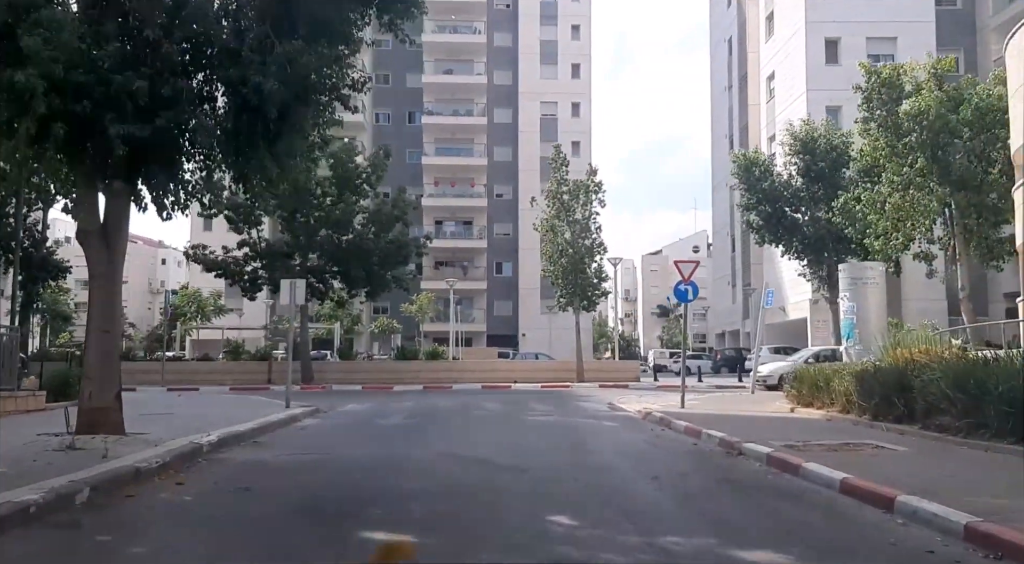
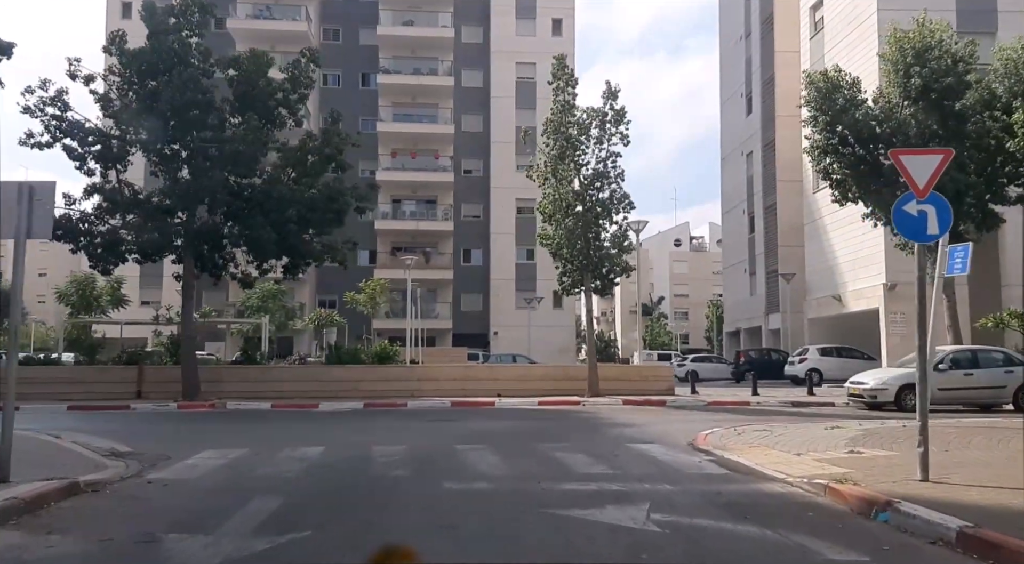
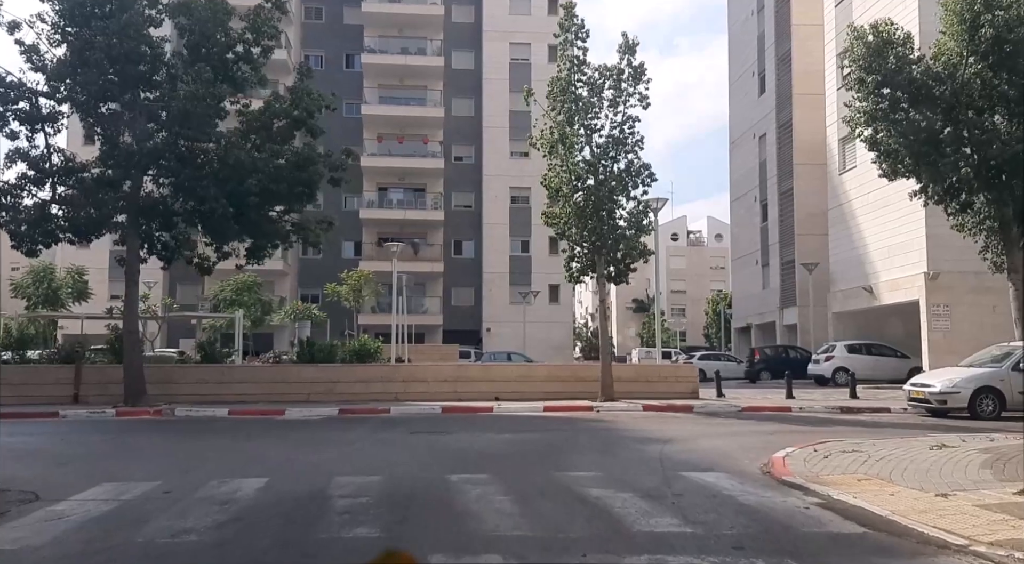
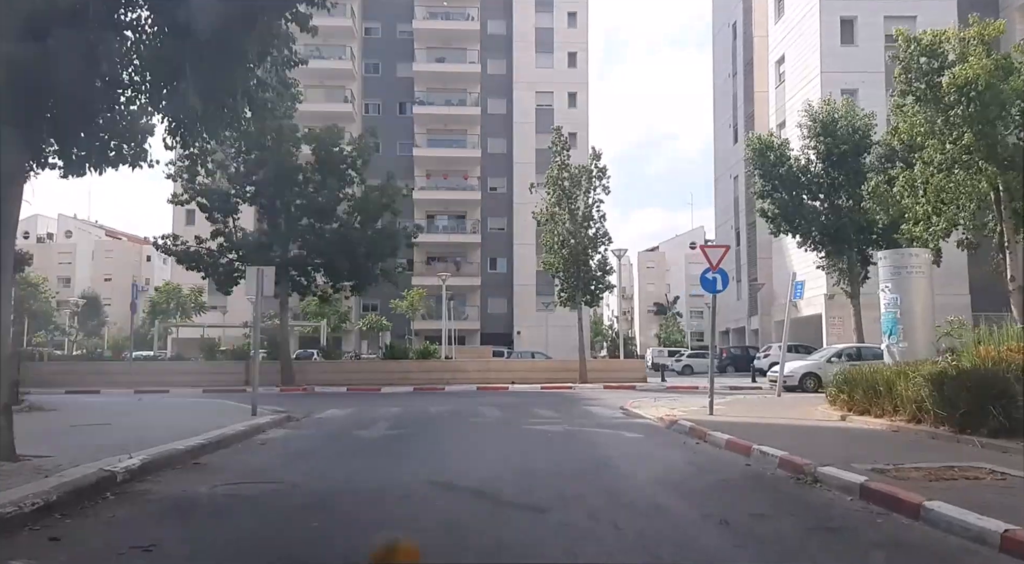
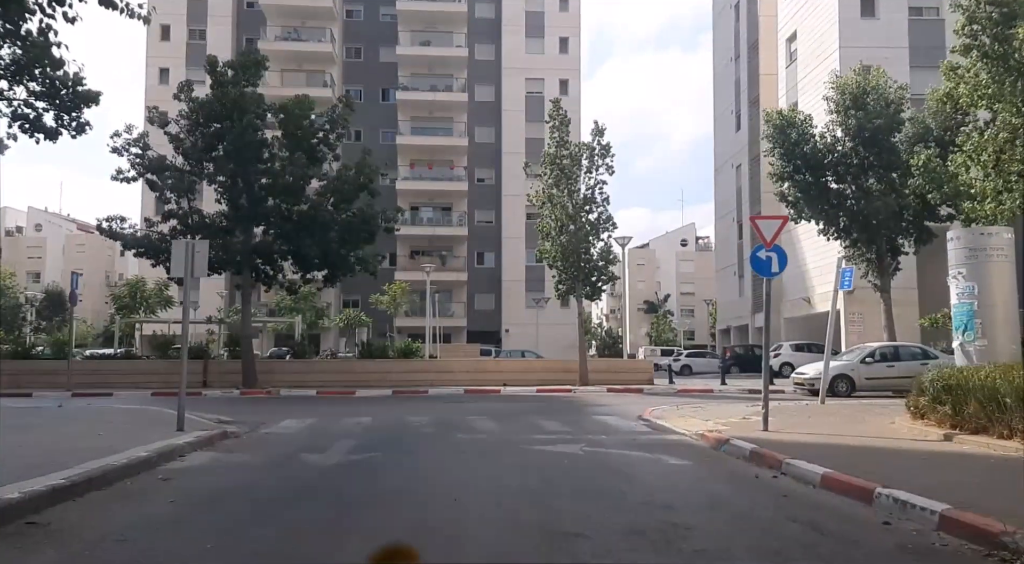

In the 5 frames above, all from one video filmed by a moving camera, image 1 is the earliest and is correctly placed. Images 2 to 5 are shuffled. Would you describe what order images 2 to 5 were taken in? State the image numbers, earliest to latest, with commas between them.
4, 5, 2, 3
